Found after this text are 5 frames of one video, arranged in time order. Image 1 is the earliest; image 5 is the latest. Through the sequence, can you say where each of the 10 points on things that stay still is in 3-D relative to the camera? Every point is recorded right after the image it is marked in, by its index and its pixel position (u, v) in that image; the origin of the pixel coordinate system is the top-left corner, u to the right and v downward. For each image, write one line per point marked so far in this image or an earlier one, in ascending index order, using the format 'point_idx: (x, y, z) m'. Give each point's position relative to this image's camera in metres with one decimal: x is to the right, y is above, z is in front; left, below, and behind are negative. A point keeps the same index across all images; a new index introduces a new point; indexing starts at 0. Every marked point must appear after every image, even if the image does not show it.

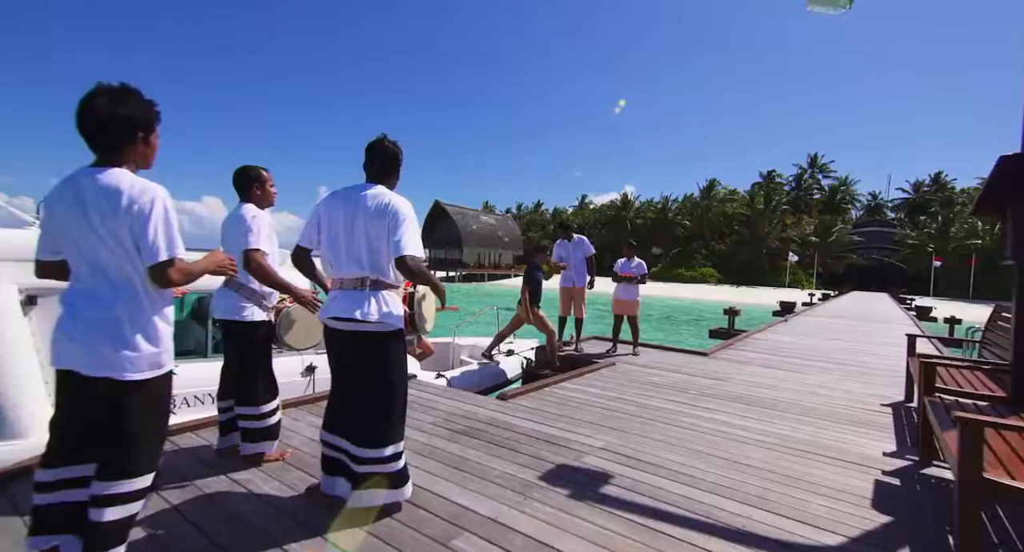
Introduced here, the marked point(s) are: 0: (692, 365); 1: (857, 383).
0: (+2.3, -1.2, +6.2) m
1: (+4.1, -1.3, +5.7) m
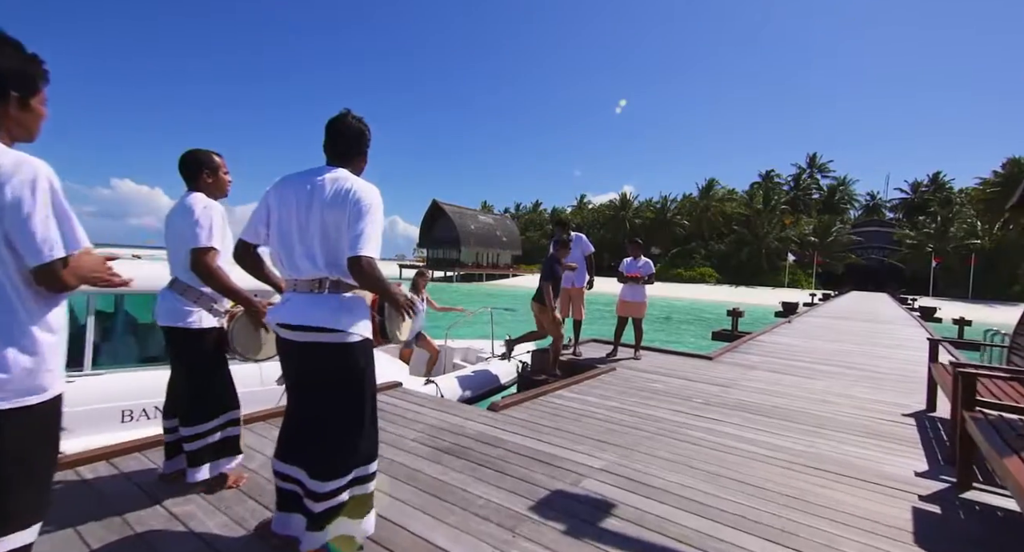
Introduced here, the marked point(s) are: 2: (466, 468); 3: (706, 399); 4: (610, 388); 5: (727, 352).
0: (+2.2, -1.2, +5.8) m
1: (+4.0, -1.3, +5.4) m
2: (-0.3, -1.1, +2.7) m
3: (+1.8, -1.2, +4.5) m
4: (+1.0, -1.1, +4.7) m
5: (+3.3, -1.2, +7.3) m
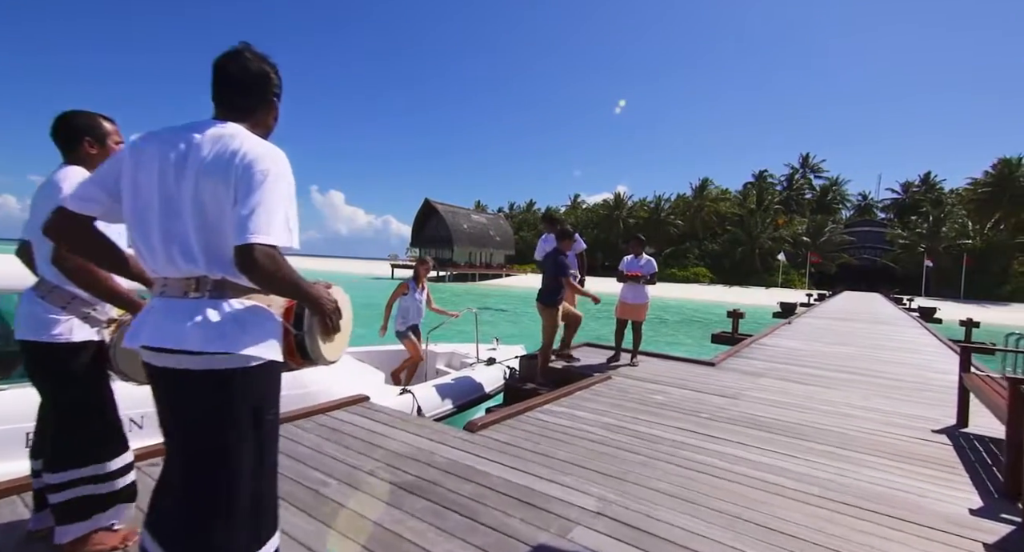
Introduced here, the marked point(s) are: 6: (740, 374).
0: (+2.1, -1.1, +5.3) m
1: (+3.9, -1.3, +4.9) m
2: (-0.4, -1.1, +2.2) m
3: (+1.7, -1.2, +4.0) m
4: (+0.8, -1.1, +4.2) m
5: (+3.1, -1.2, +6.8) m
6: (+2.7, -1.2, +5.7) m
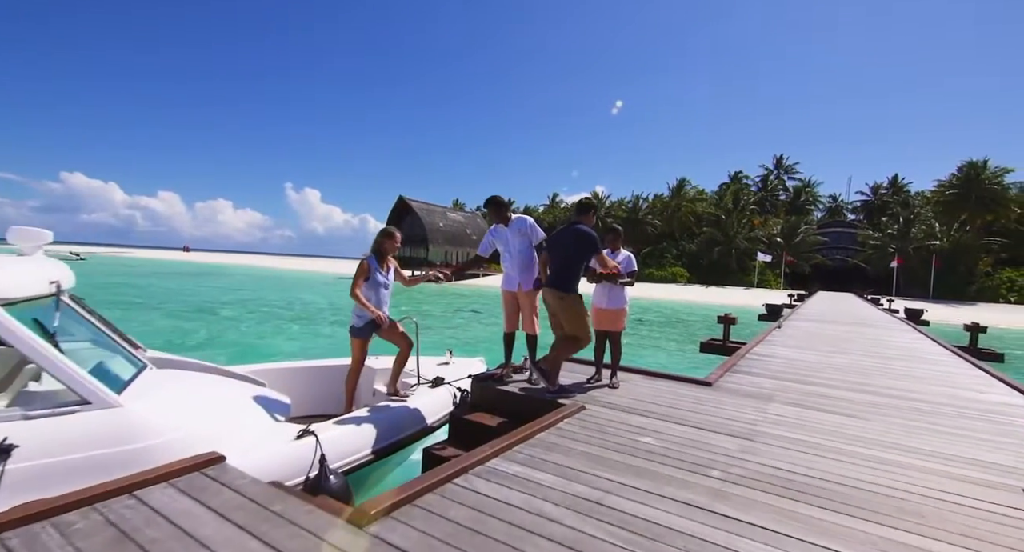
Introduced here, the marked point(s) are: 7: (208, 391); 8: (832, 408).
0: (+1.6, -1.2, +4.2) m
1: (+3.4, -1.3, +3.9) m
2: (-0.7, -1.1, +0.9) m
3: (+1.3, -1.2, +2.9) m
4: (+0.4, -1.1, +3.0) m
5: (+2.6, -1.2, +5.7) m
6: (+2.2, -1.2, +4.6) m
7: (-2.4, -0.9, +3.7) m
8: (+3.0, -1.2, +4.5) m
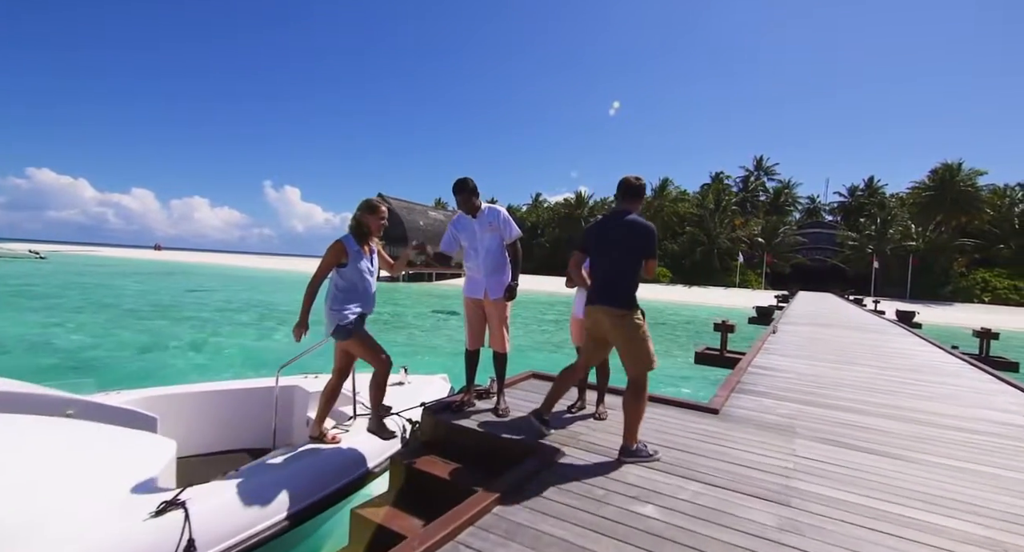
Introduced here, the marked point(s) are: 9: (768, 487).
0: (+1.3, -1.2, +3.3) m
1: (+3.2, -1.3, +3.0) m
2: (-0.9, -1.1, -0.1) m
3: (+1.0, -1.2, +2.0) m
4: (+0.2, -1.1, +2.1) m
5: (+2.2, -1.2, +4.8) m
6: (+1.9, -1.2, +3.8) m
7: (-2.6, -1.0, +2.6) m
8: (+2.7, -1.3, +3.6) m
9: (+1.5, -1.2, +2.8) m
